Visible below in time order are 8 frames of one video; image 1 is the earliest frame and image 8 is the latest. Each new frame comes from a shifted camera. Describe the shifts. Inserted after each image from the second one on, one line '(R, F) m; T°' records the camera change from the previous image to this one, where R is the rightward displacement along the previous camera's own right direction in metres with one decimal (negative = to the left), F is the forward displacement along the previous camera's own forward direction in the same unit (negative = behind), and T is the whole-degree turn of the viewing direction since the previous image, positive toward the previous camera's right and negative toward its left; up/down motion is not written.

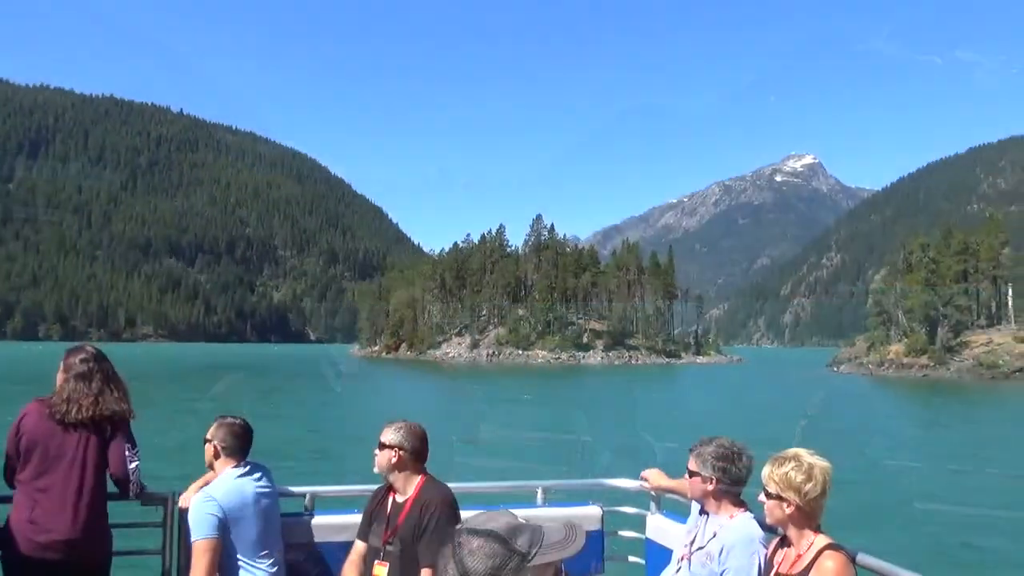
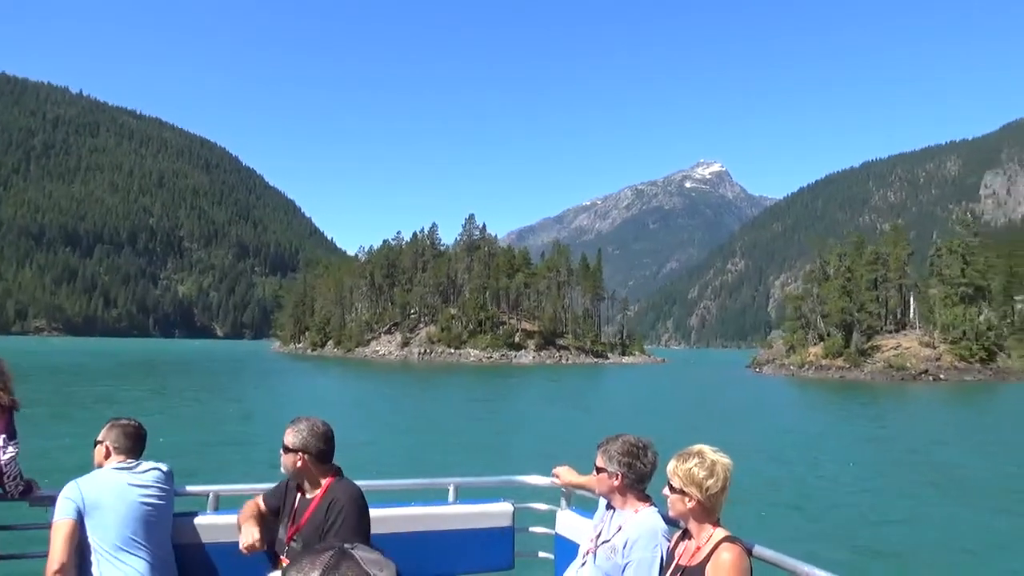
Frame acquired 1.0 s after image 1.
(-1.0, -0.3) m; +6°
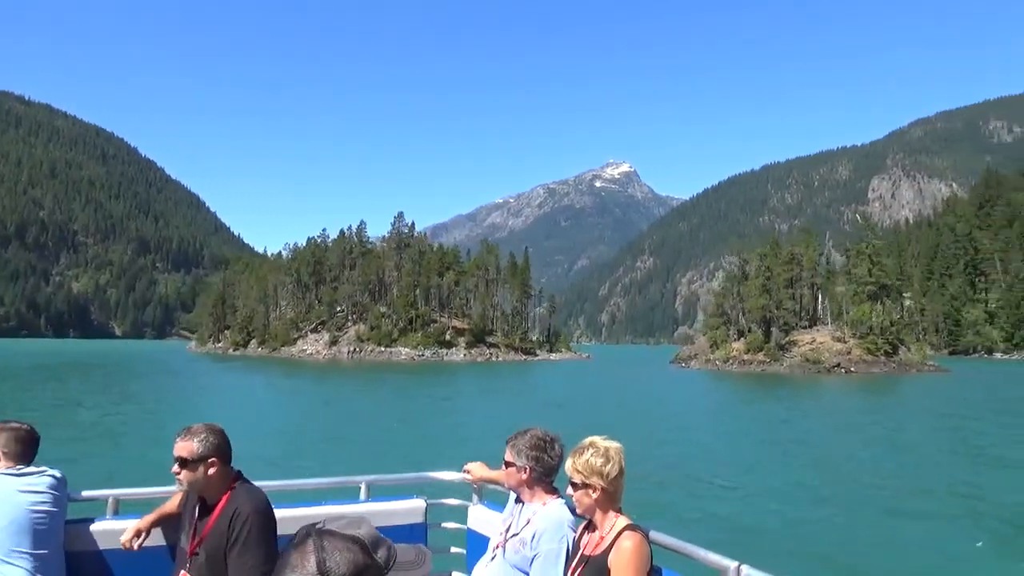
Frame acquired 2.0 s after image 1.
(-1.0, -0.5) m; +6°
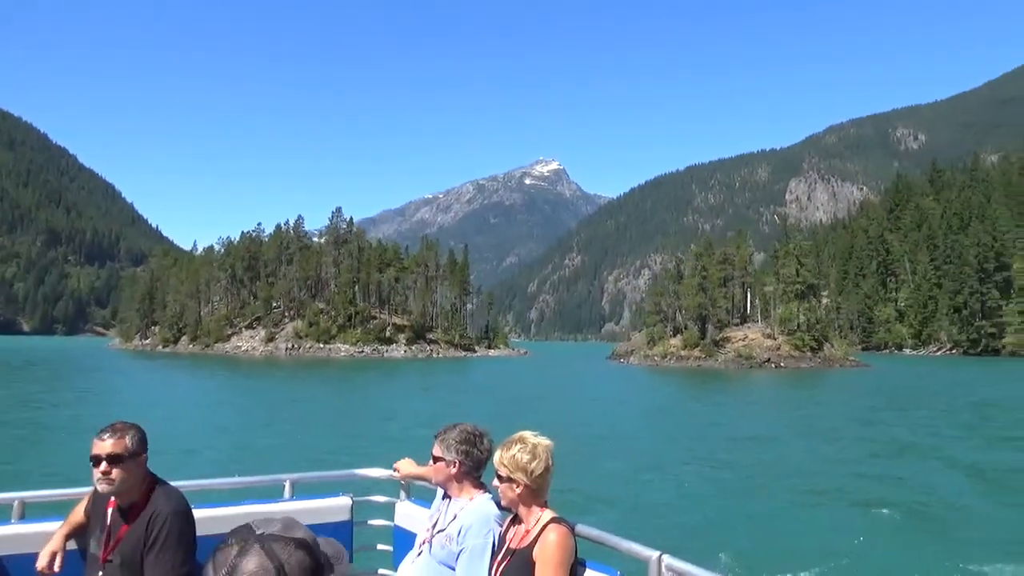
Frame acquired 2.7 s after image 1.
(-0.5, -0.7) m; +5°
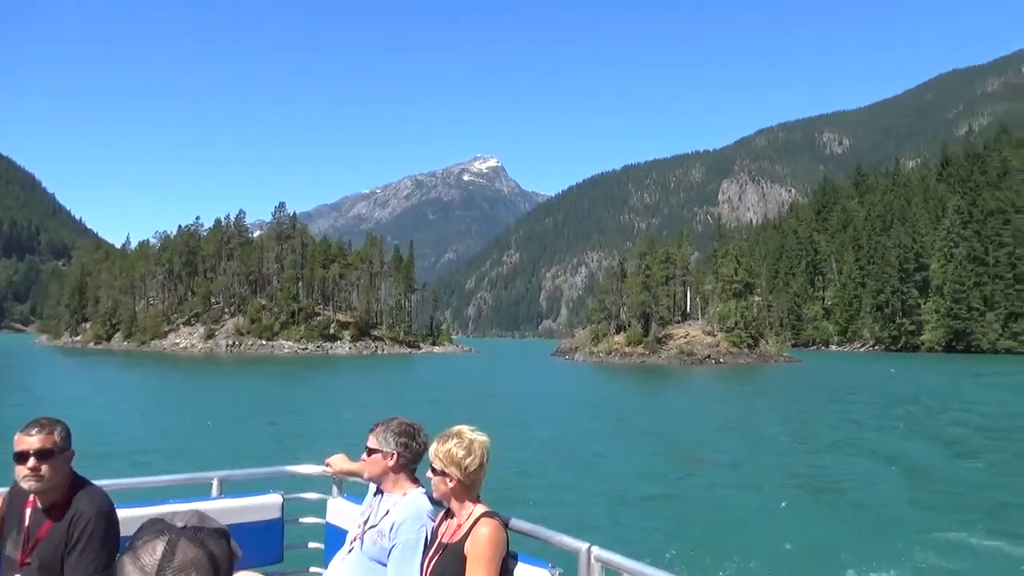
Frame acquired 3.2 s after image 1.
(+0.4, -1.1) m; +5°
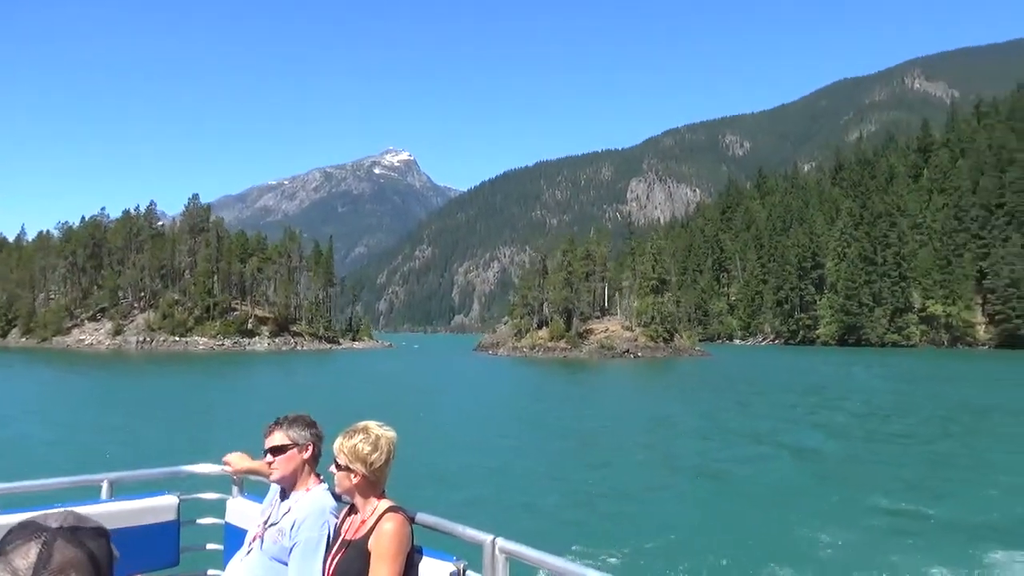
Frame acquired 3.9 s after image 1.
(+0.4, -0.3) m; +7°
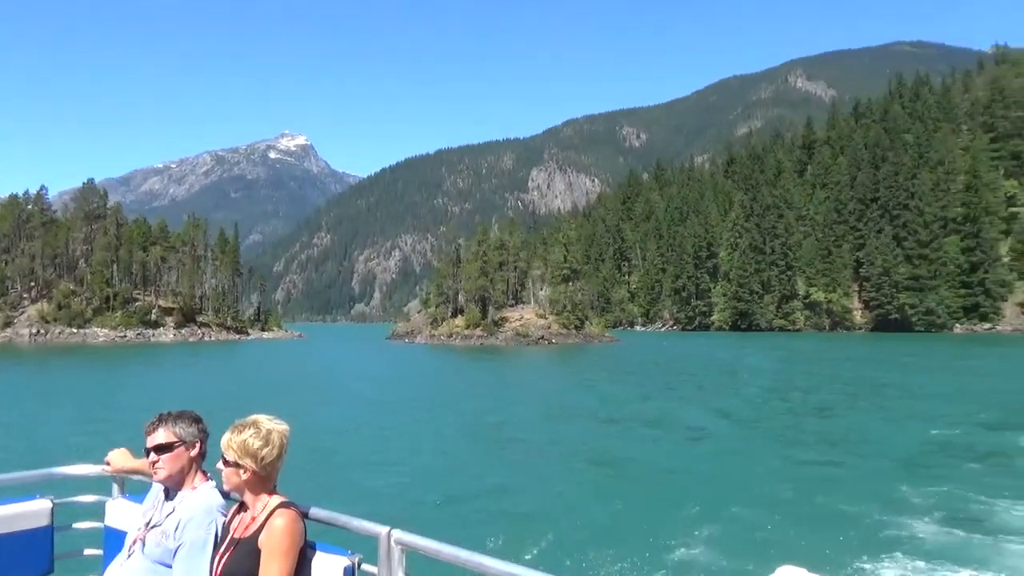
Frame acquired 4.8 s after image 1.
(+0.3, +0.7) m; +7°
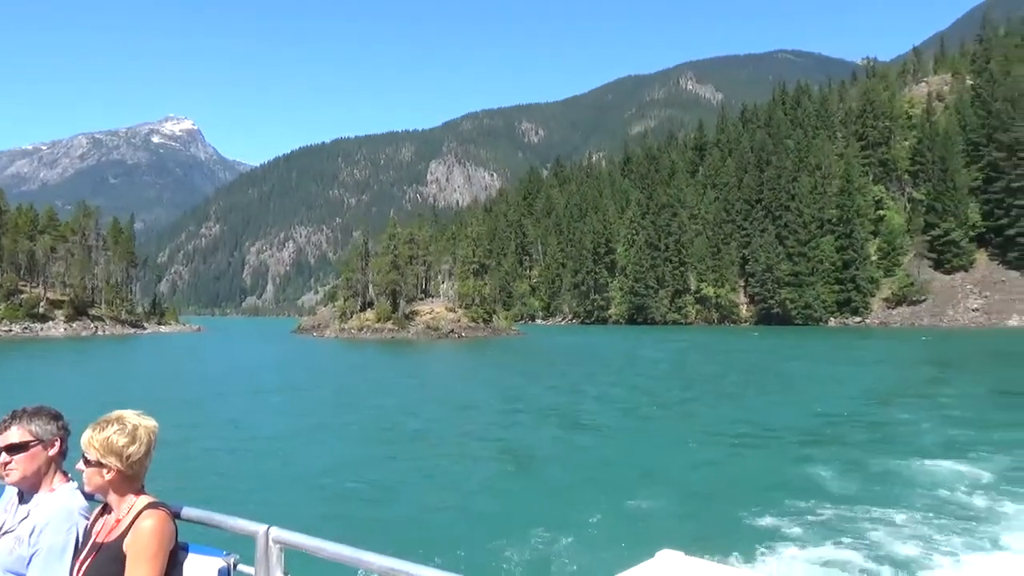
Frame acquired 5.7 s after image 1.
(+0.8, +0.8) m; +8°
